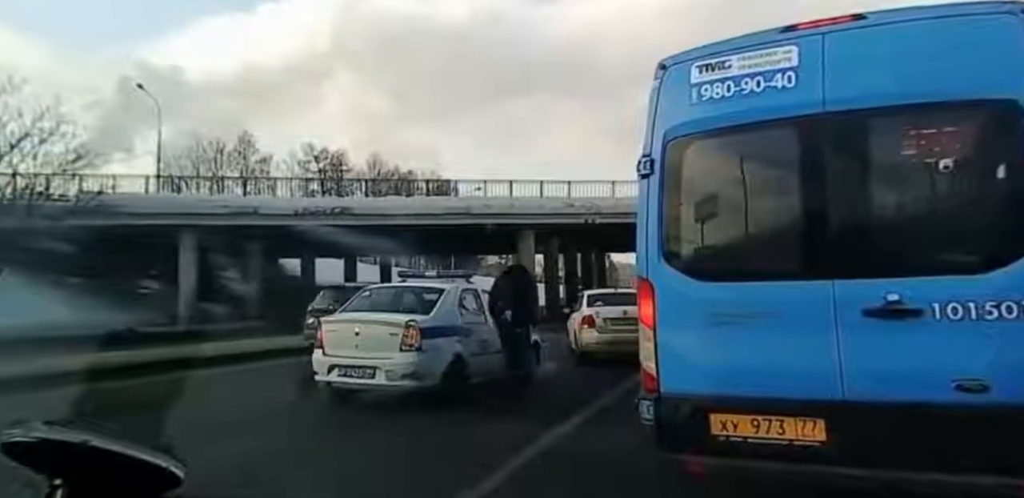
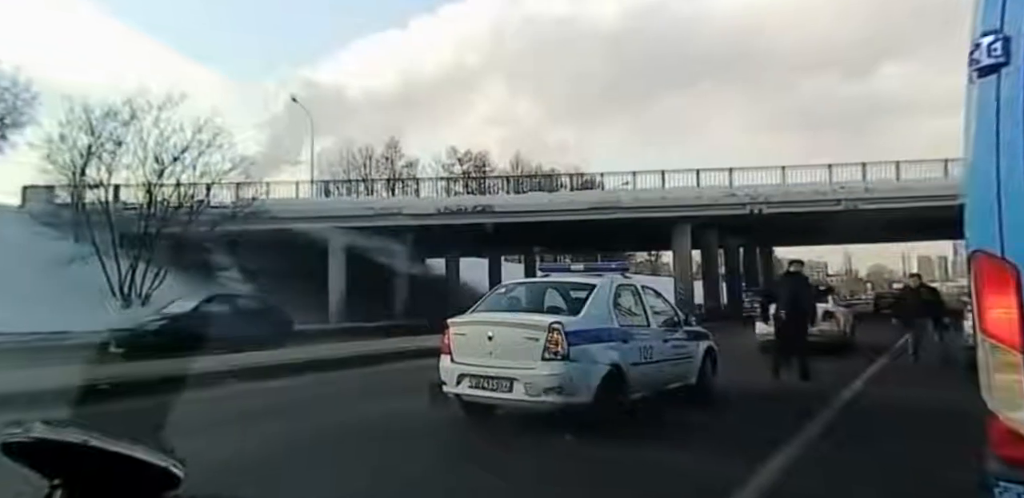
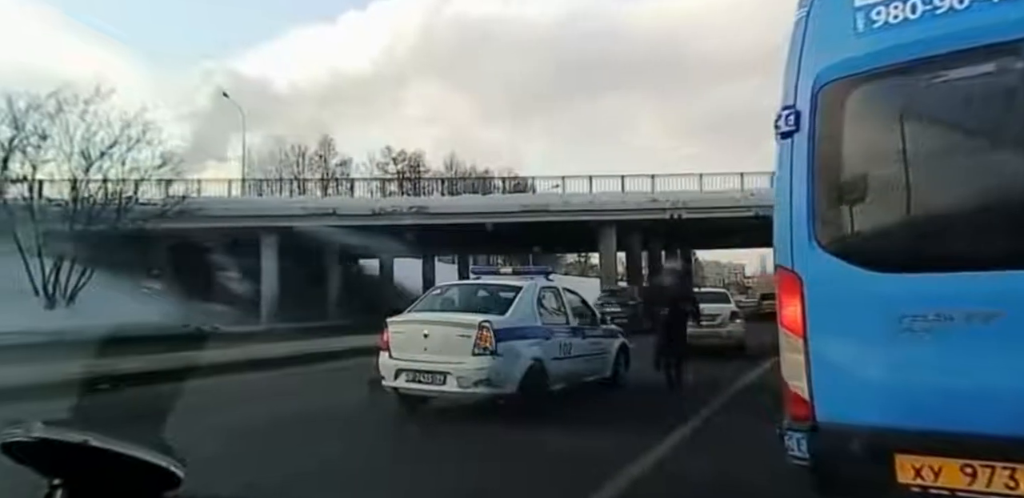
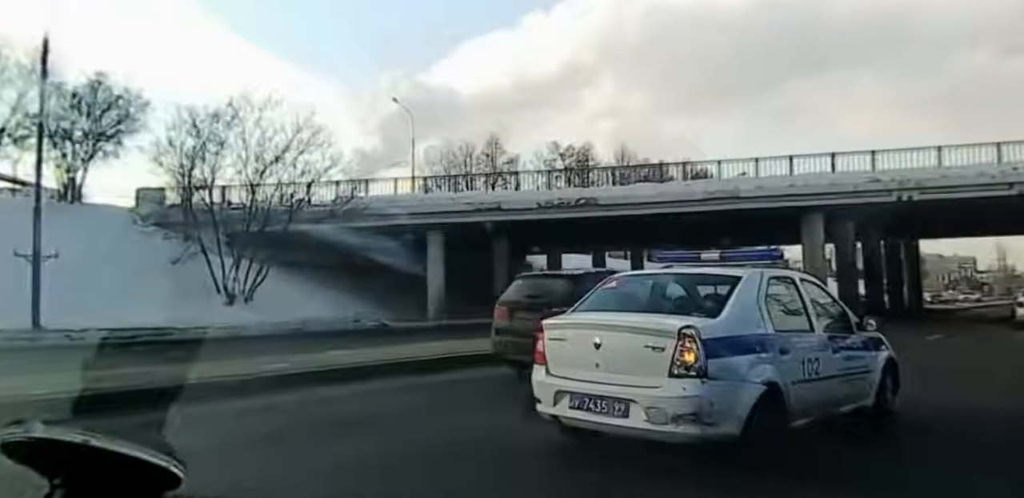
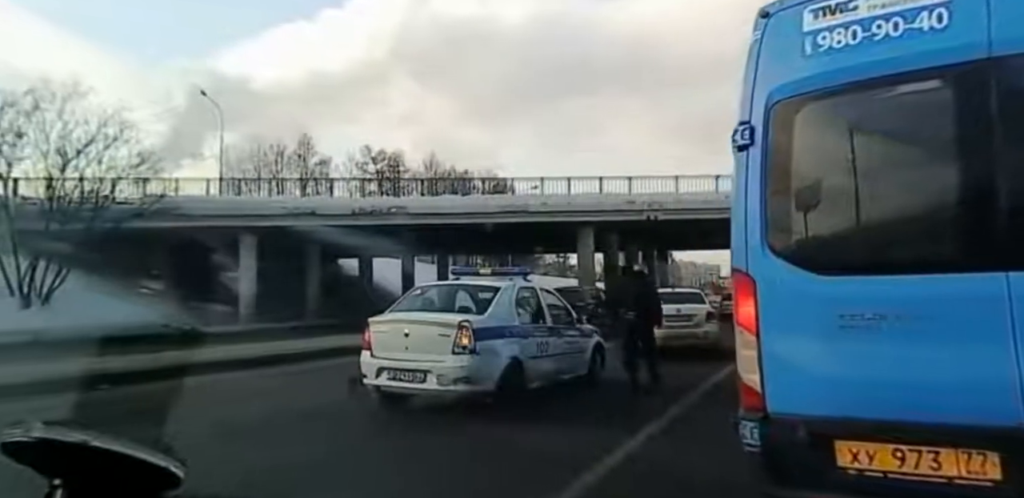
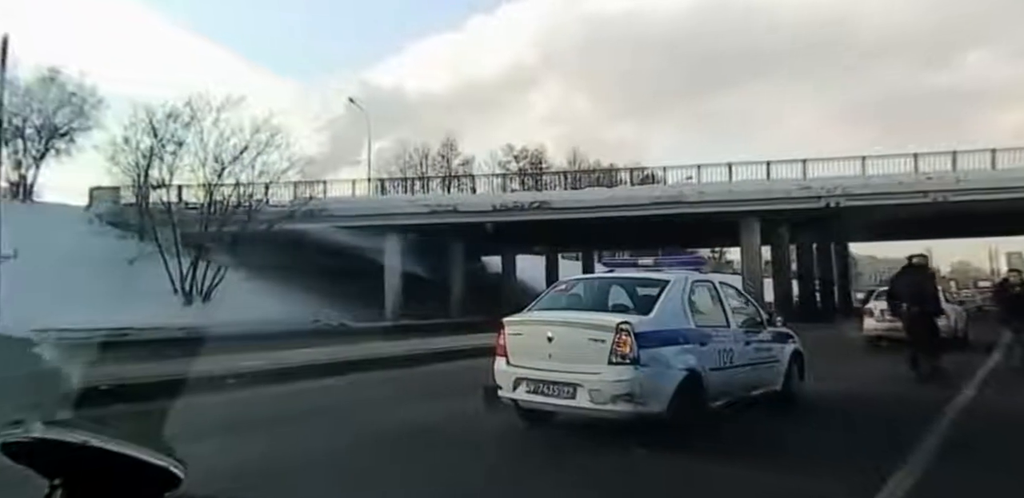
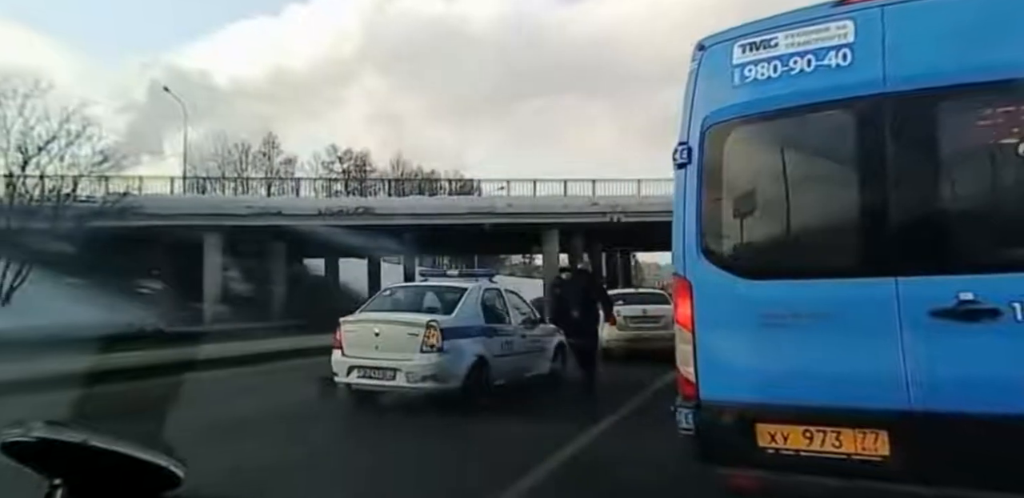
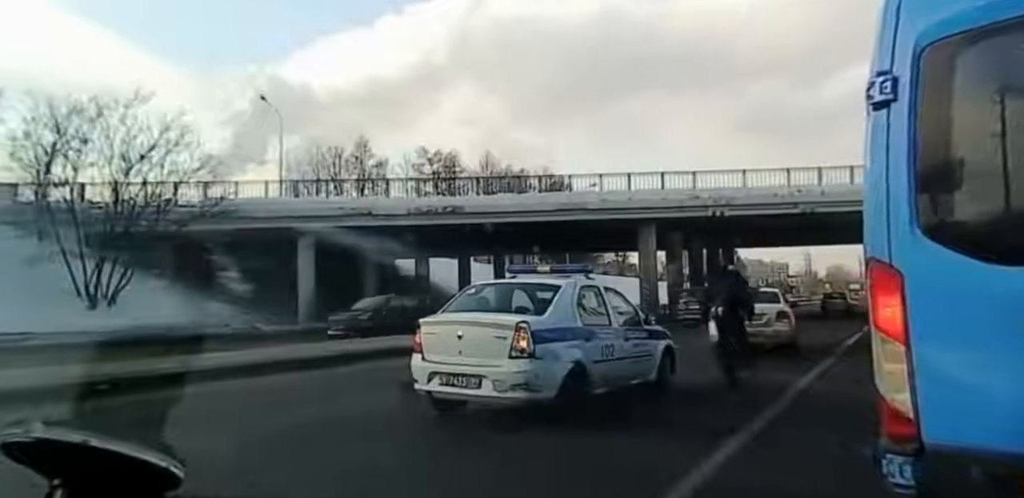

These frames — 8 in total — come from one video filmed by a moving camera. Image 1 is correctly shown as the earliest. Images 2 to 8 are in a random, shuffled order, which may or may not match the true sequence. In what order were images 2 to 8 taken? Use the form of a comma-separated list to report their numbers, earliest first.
7, 5, 3, 8, 2, 6, 4
